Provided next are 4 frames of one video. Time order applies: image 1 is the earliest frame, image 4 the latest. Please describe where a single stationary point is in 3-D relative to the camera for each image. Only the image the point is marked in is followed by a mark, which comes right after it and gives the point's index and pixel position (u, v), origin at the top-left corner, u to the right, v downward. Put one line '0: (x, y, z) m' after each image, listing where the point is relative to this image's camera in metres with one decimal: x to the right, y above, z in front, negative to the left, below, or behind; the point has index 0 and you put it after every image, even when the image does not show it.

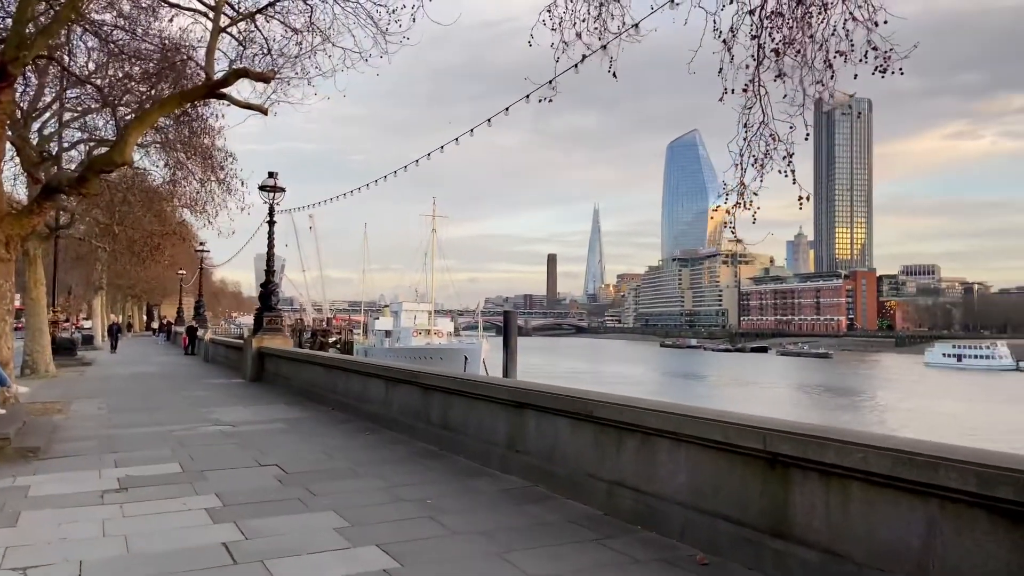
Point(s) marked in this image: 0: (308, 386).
0: (-3.4, -1.6, +12.9) m
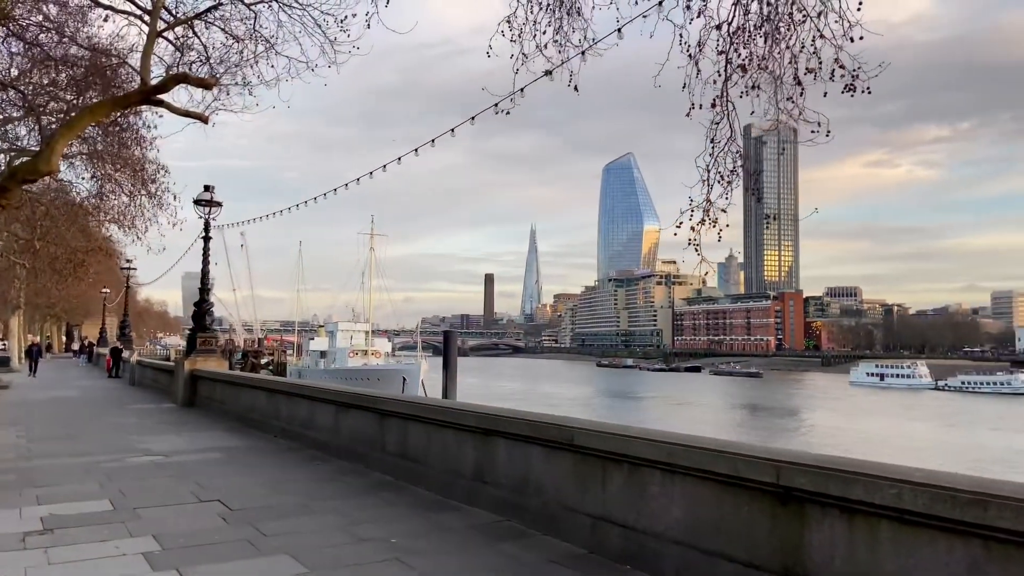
0: (-4.2, -1.9, +12.1) m
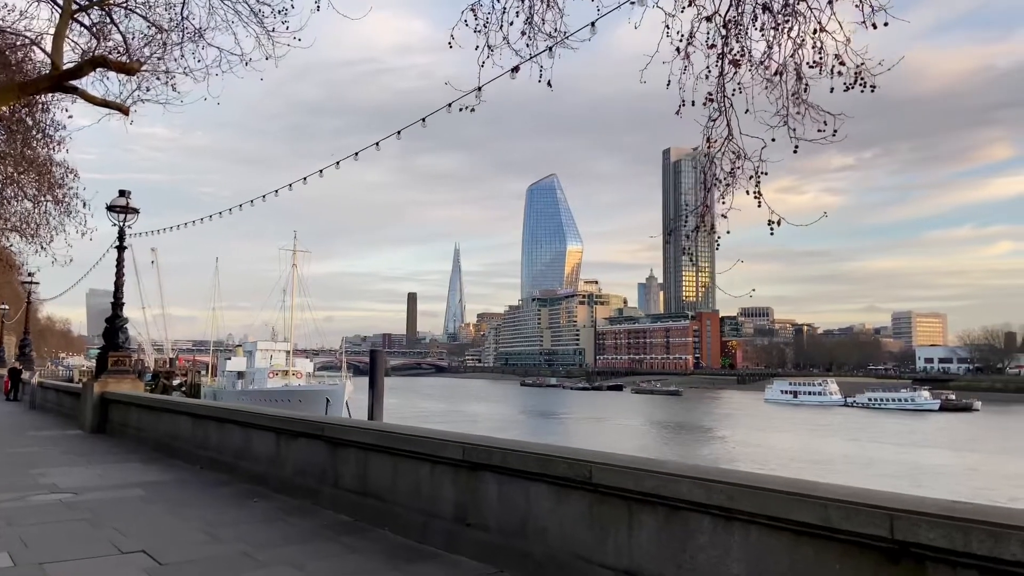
0: (-4.9, -2.1, +10.8) m
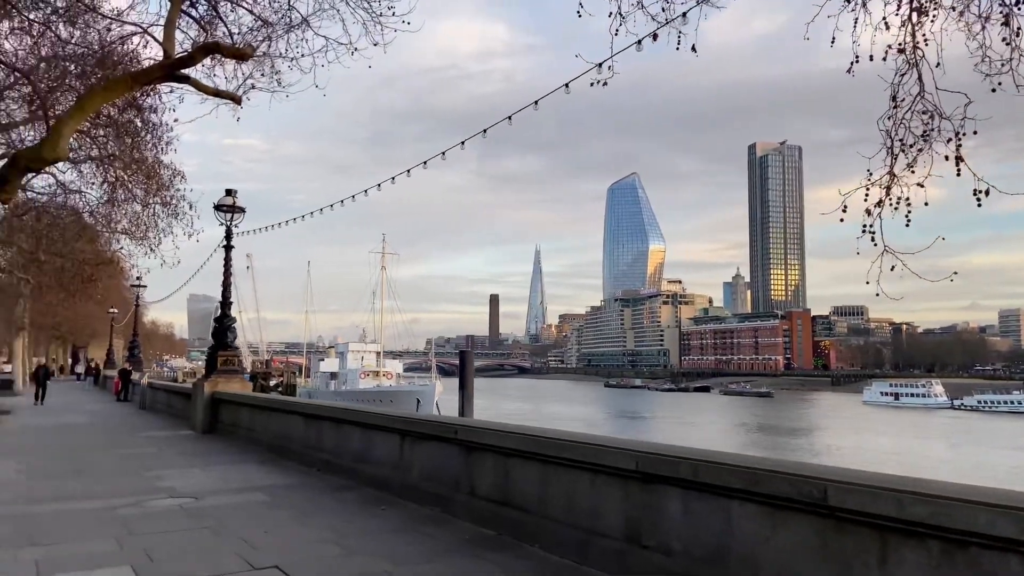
0: (-3.2, -2.1, +10.5) m
